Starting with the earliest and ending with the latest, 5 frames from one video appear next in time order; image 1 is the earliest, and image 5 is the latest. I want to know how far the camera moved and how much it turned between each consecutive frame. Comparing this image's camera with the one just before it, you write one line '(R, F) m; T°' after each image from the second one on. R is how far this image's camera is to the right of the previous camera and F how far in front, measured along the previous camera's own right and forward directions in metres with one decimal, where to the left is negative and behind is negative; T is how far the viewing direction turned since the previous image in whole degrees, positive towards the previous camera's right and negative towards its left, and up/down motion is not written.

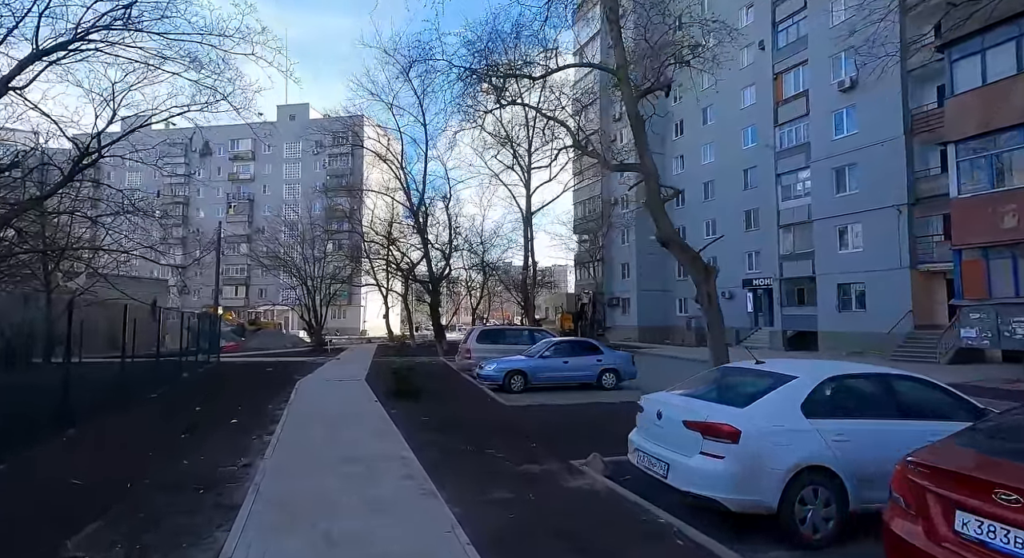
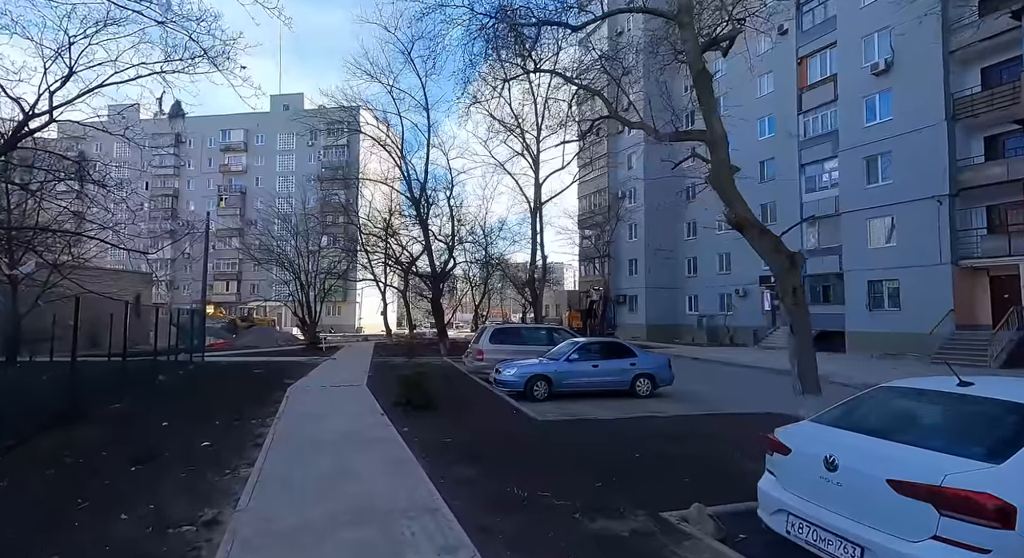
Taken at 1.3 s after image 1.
(-0.6, +1.9) m; +1°
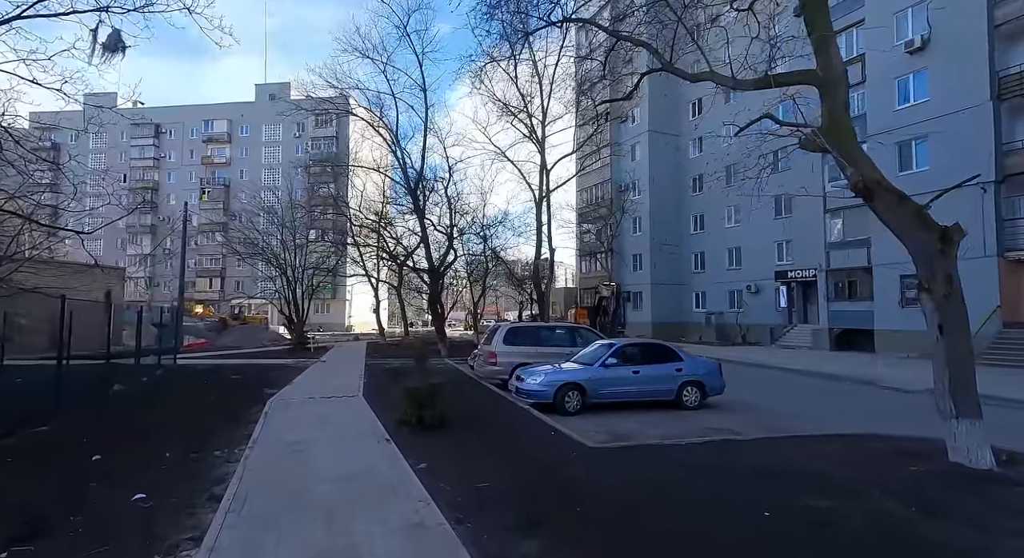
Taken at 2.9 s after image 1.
(-0.7, +2.1) m; +1°
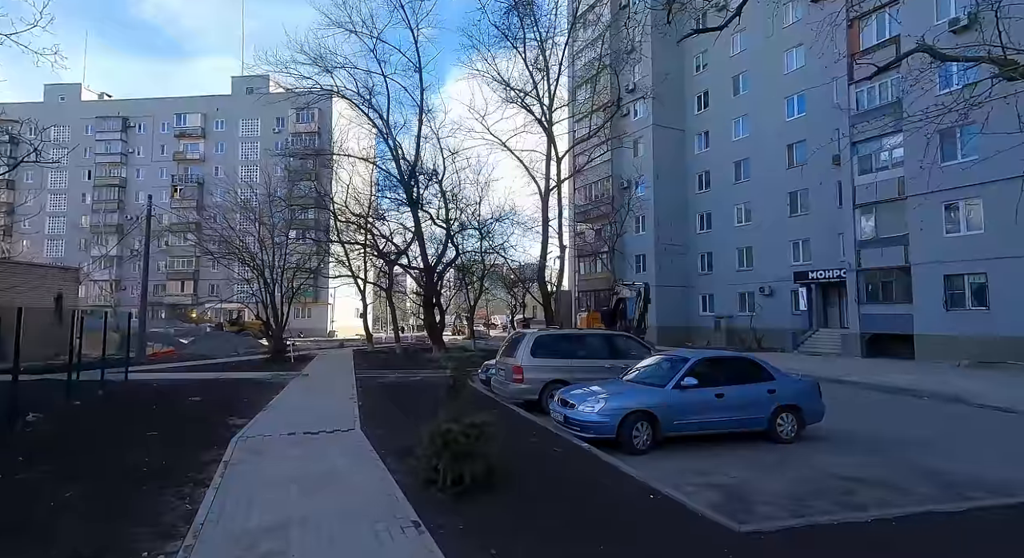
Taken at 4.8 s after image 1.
(-1.0, +2.7) m; +2°
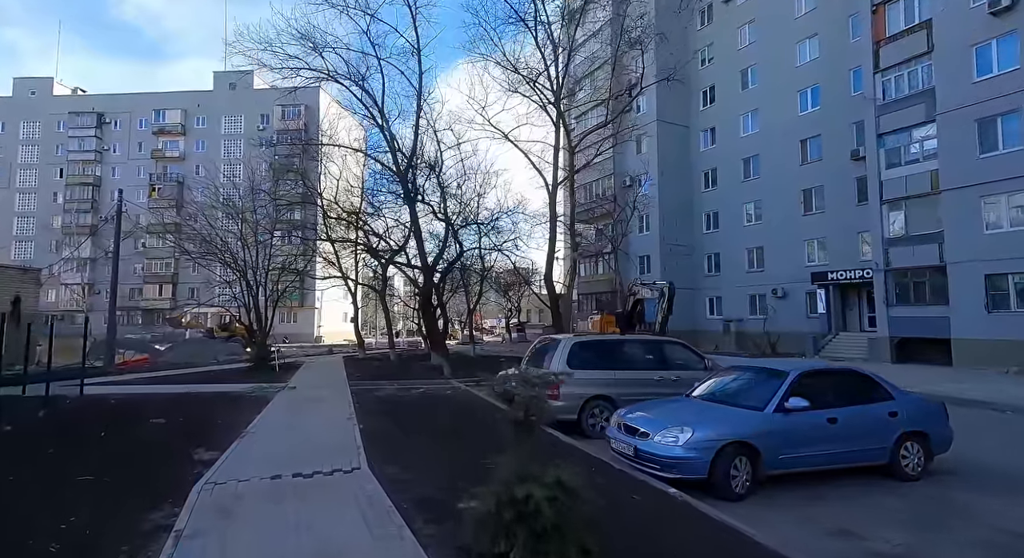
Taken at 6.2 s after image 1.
(-0.8, +2.0) m; +1°
